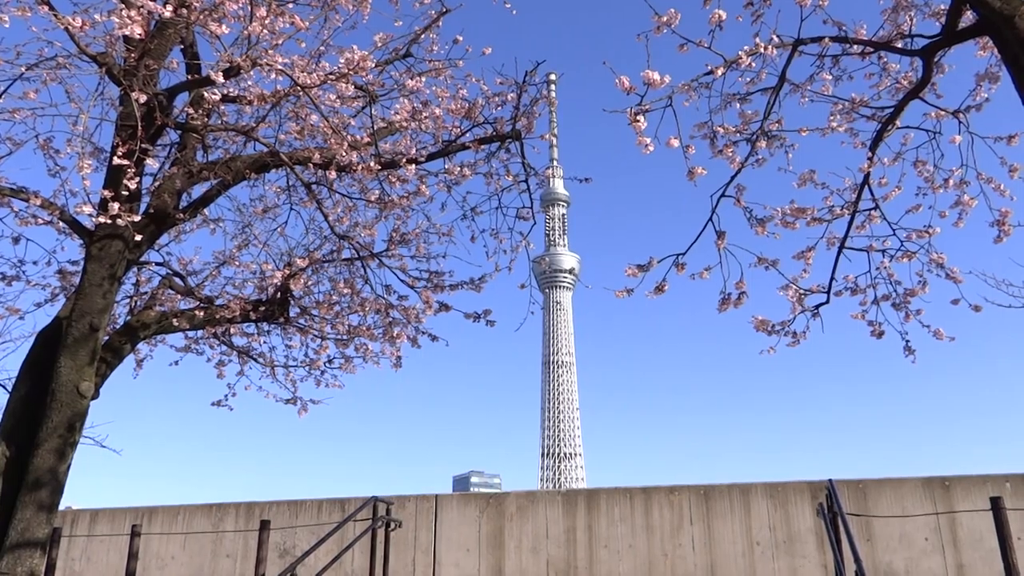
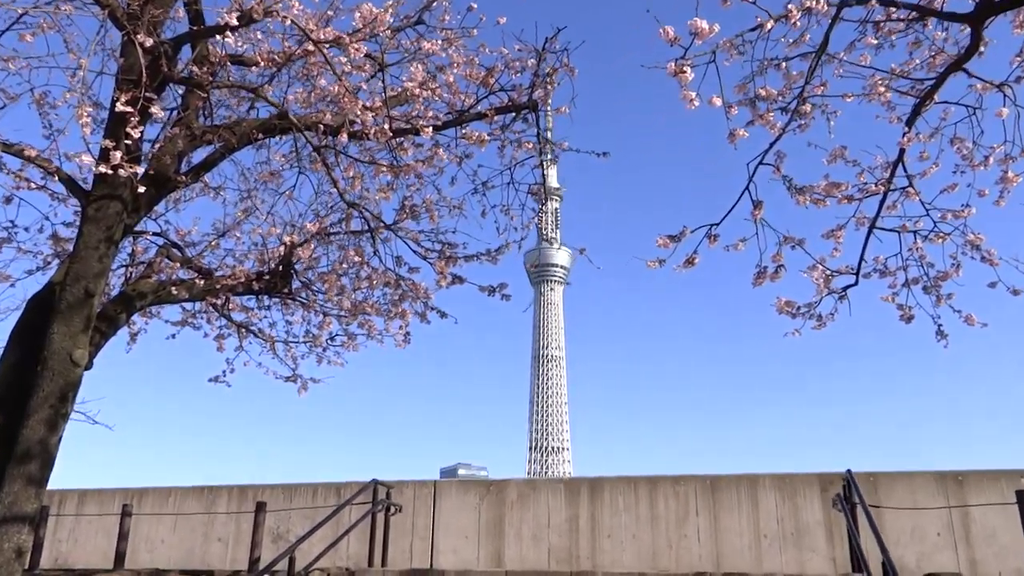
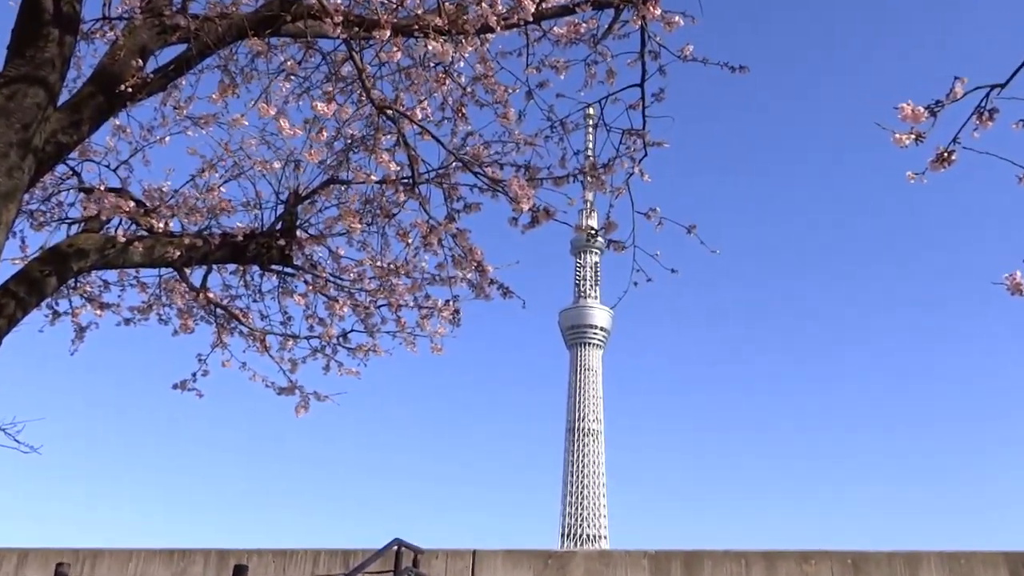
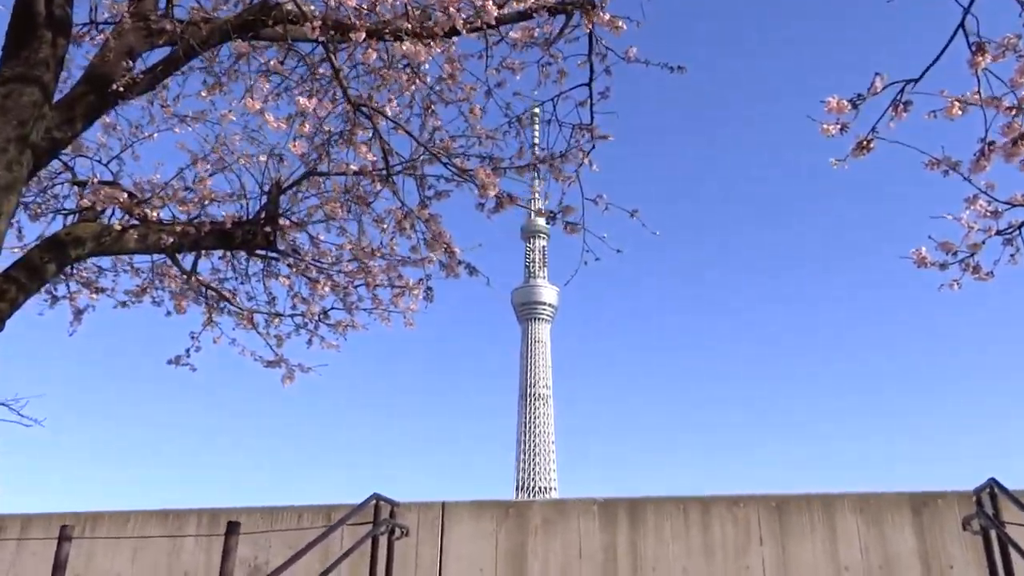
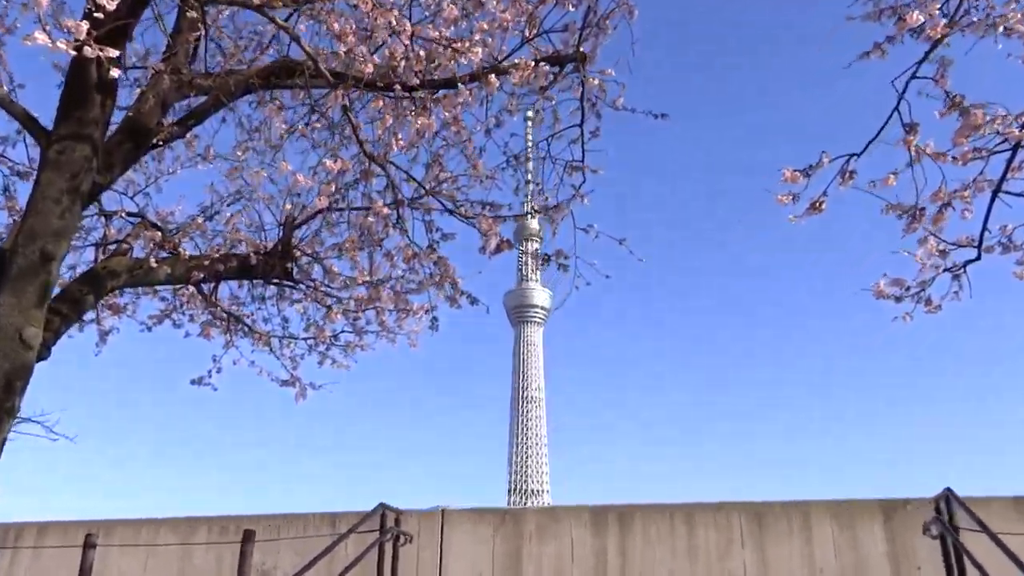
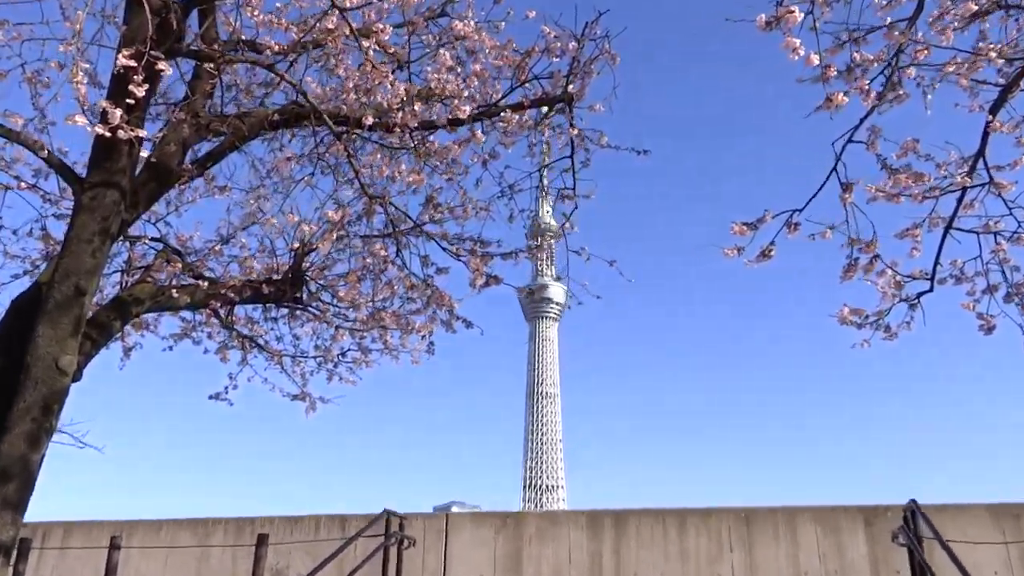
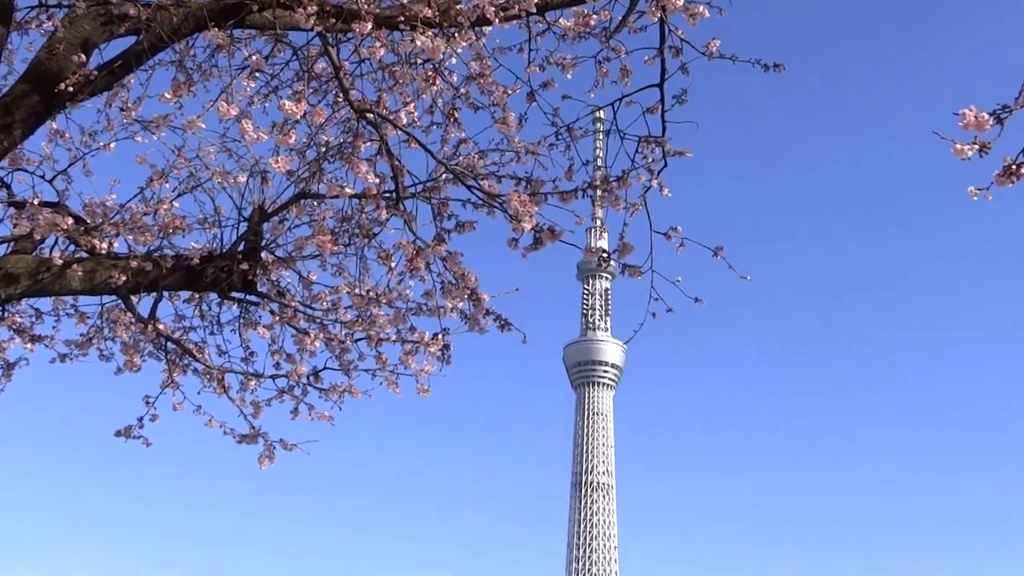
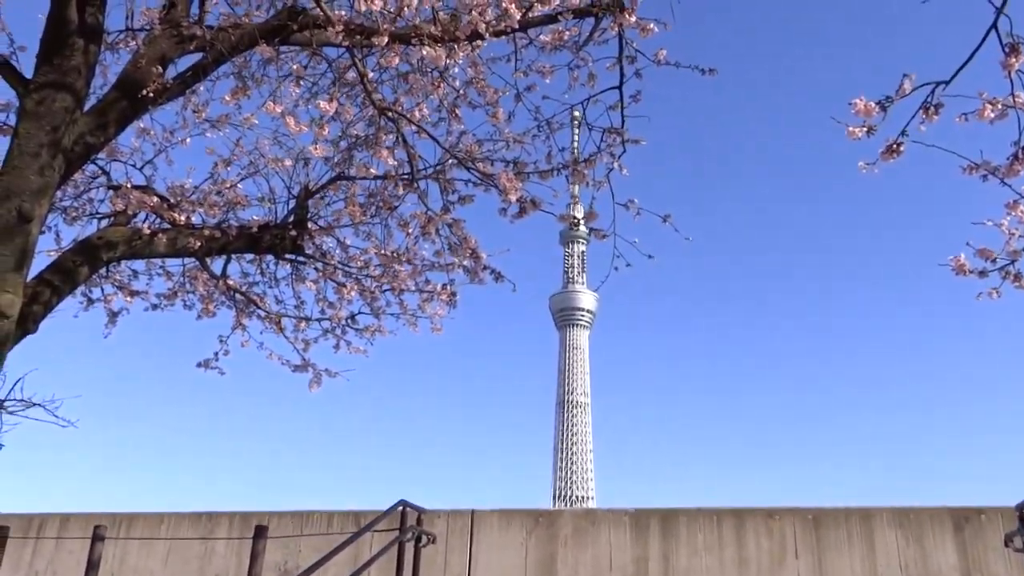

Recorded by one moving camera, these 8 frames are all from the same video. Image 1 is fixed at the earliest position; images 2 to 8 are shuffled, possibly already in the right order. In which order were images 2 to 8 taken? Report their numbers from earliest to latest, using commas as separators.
2, 6, 5, 4, 8, 3, 7
